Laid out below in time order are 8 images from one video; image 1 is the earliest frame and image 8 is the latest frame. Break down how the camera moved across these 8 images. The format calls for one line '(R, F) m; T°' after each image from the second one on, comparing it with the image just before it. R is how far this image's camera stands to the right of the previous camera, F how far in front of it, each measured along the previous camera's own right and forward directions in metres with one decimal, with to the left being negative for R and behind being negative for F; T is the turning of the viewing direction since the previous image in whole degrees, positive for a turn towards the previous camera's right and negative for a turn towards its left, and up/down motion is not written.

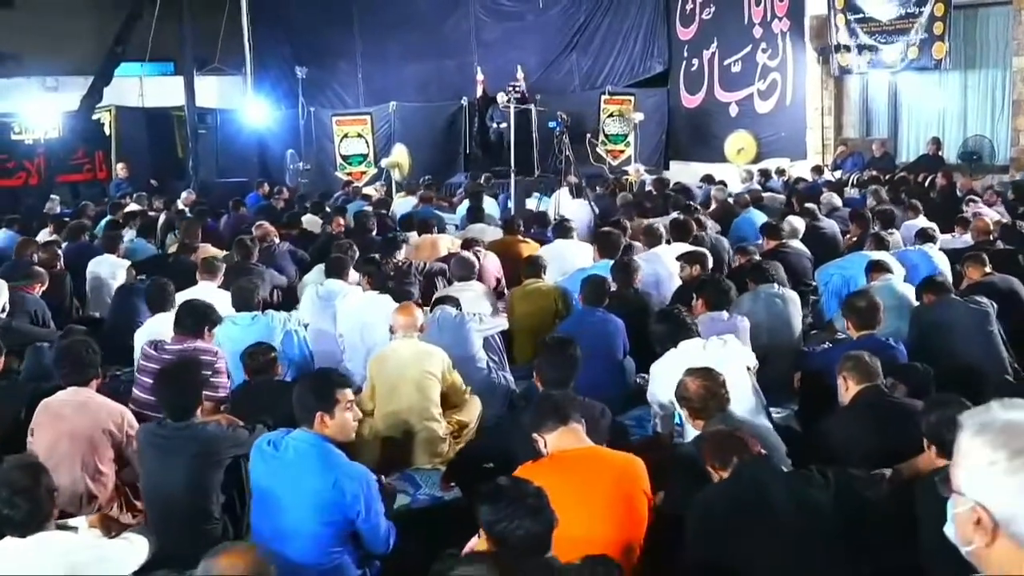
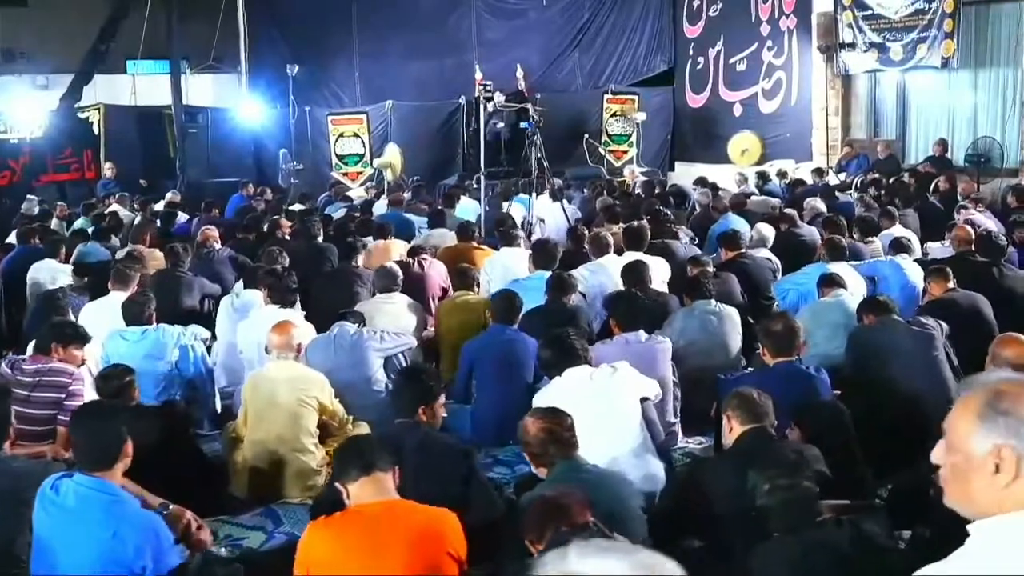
(+0.6, +0.5) m; -2°
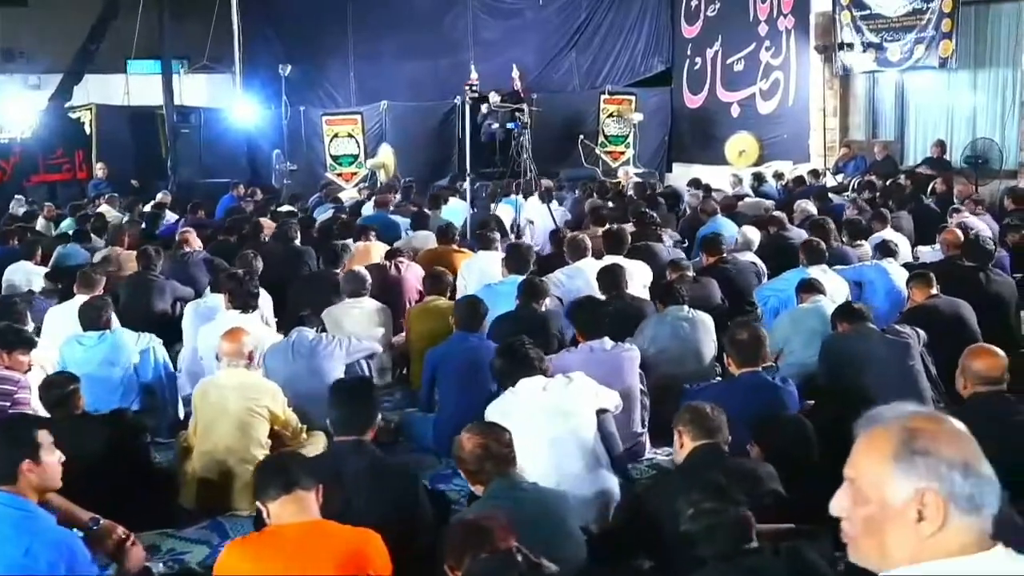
(+0.2, +0.2) m; 0°
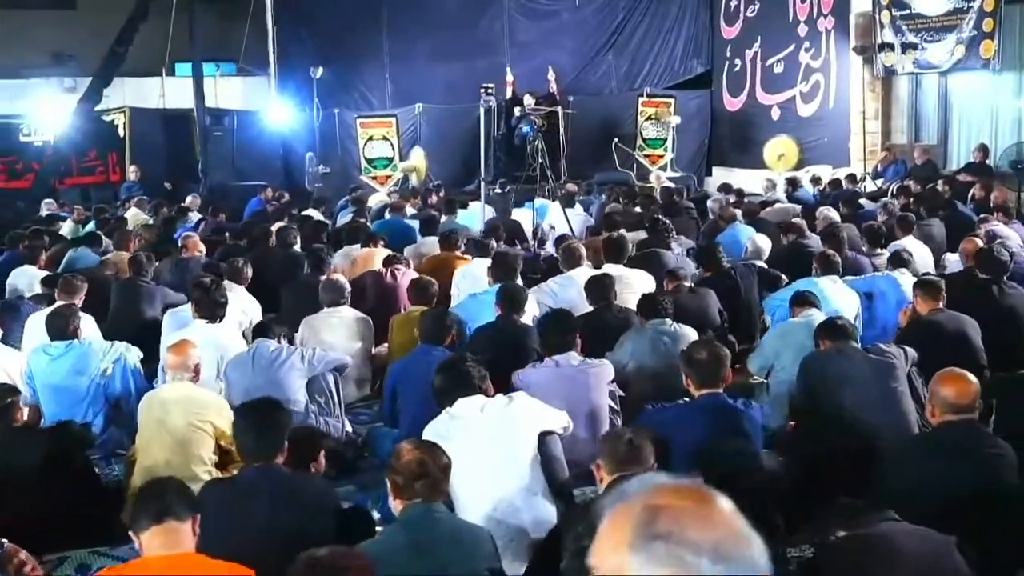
(+0.4, +0.2) m; -3°
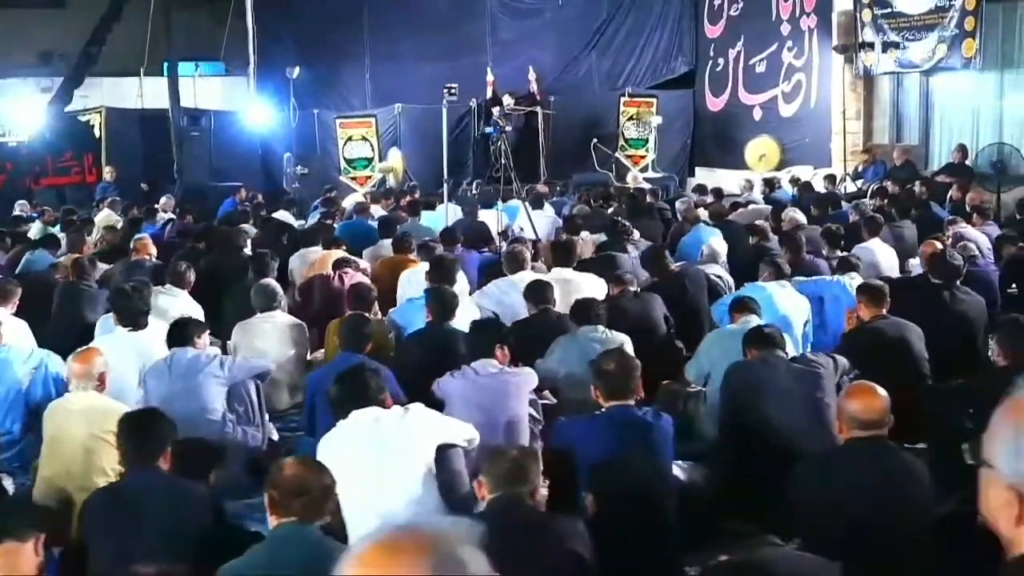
(+0.3, +0.1) m; 0°
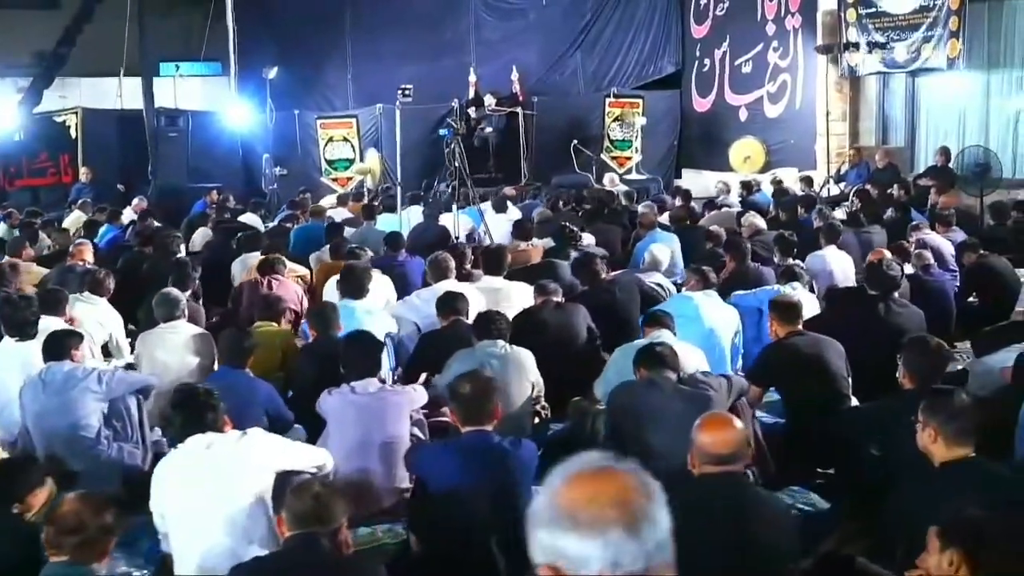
(+0.5, +0.3) m; -1°
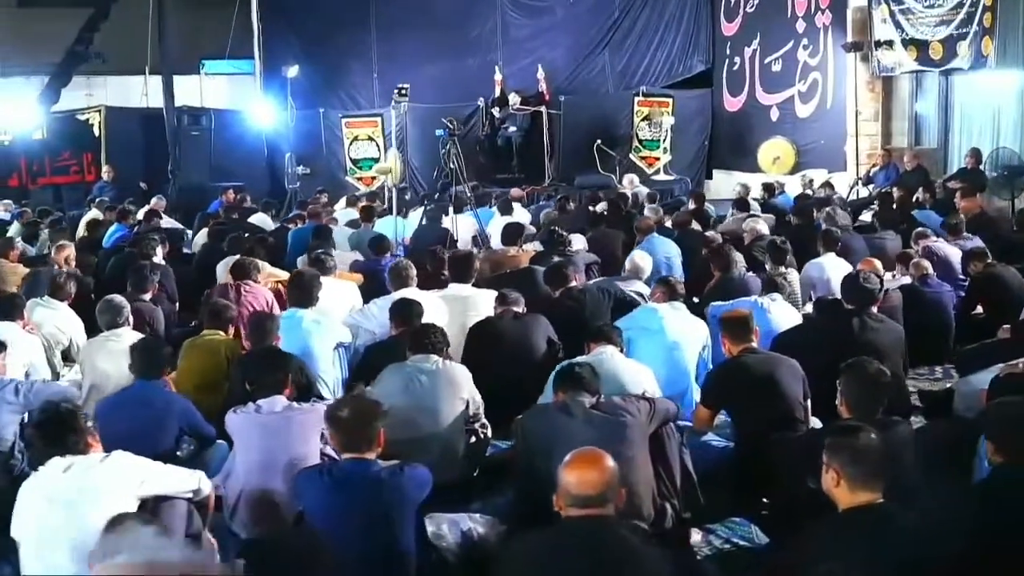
(+0.5, +0.3) m; -3°
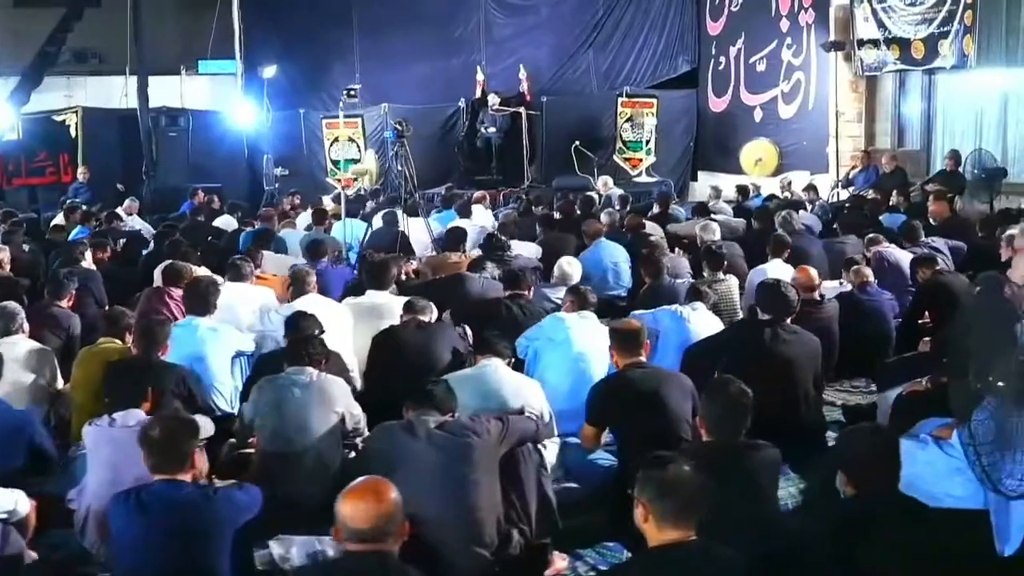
(+0.5, +0.2) m; -1°
